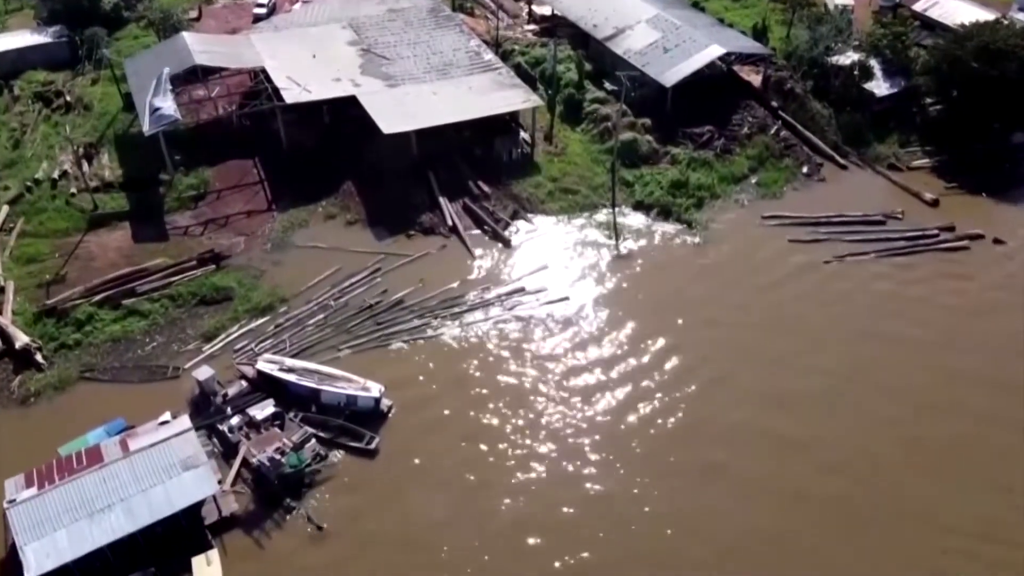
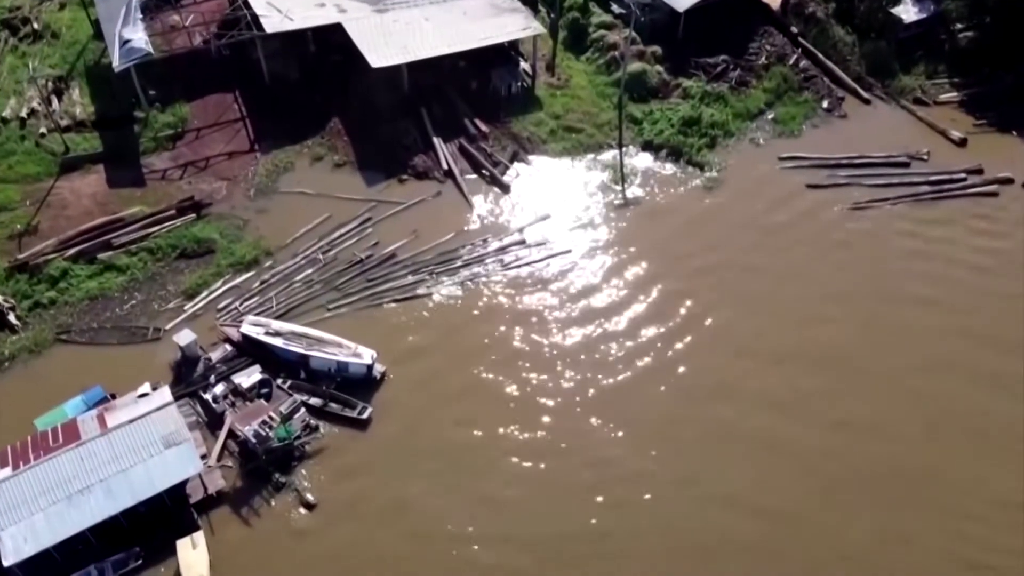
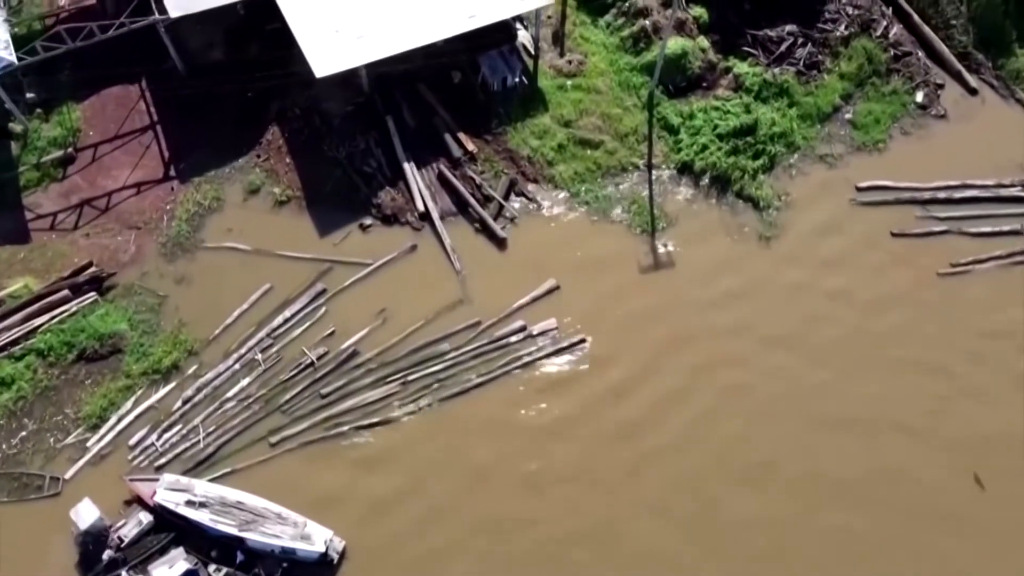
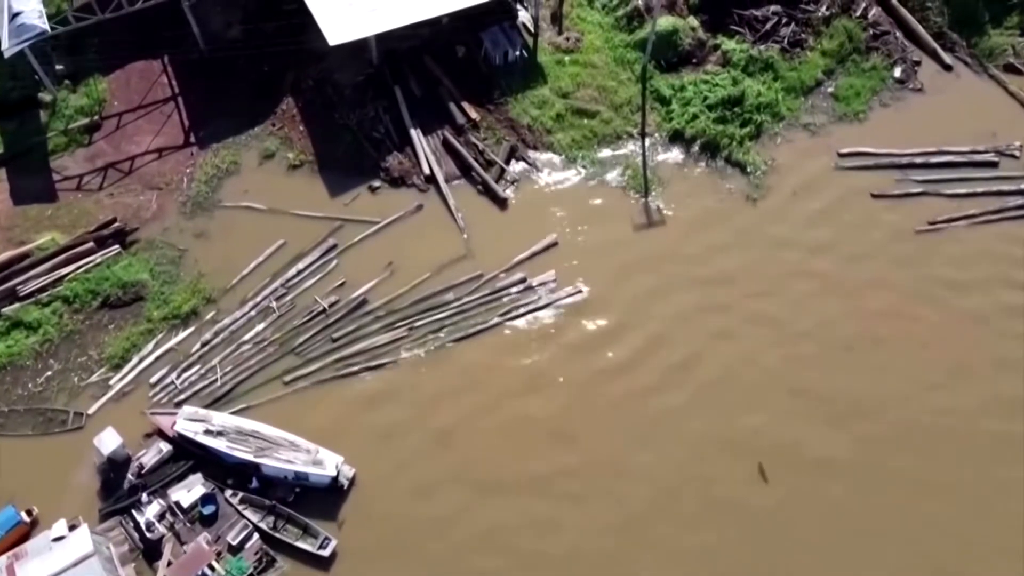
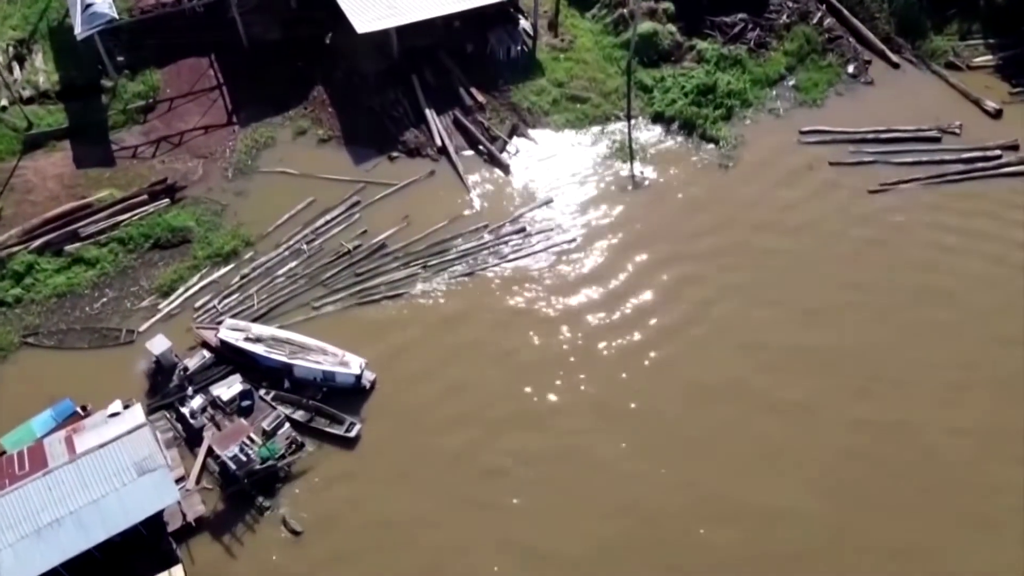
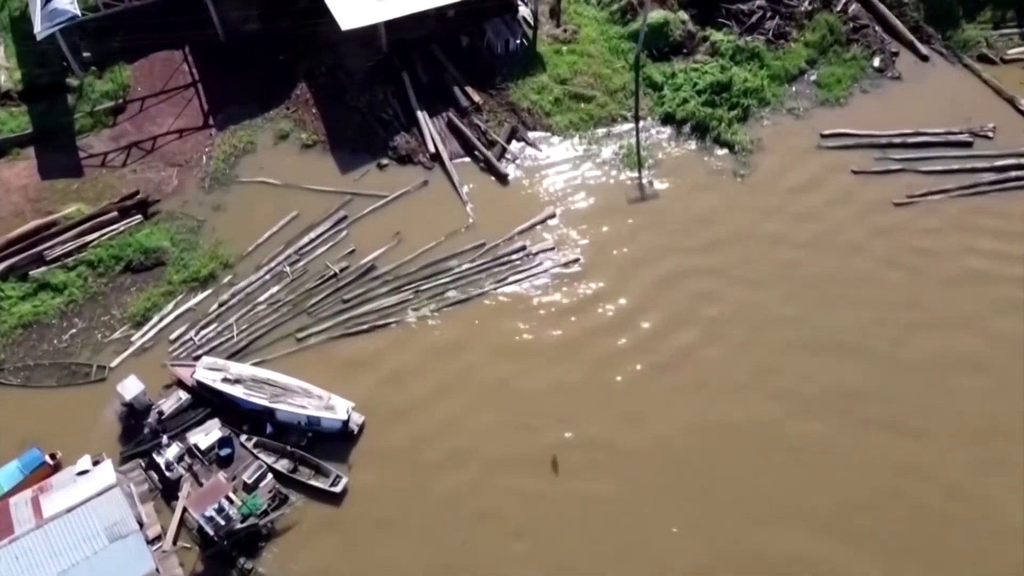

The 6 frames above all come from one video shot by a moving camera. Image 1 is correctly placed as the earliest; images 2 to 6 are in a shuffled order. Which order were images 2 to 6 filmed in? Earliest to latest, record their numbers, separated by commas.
2, 5, 6, 4, 3
